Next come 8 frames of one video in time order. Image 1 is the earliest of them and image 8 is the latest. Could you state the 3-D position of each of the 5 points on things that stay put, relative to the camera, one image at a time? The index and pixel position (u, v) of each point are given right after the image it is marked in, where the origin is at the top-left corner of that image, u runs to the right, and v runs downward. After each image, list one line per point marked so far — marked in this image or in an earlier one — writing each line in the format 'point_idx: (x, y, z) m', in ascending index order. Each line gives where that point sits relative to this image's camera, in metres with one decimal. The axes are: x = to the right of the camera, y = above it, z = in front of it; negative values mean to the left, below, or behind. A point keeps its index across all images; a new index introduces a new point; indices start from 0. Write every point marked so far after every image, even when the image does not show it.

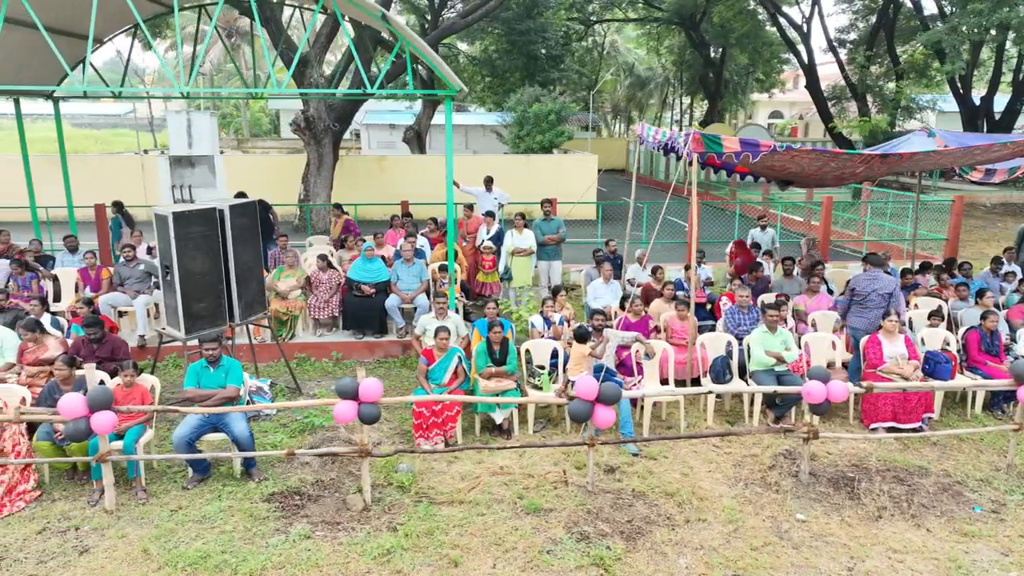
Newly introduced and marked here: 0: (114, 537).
0: (-2.8, -1.8, +5.0) m
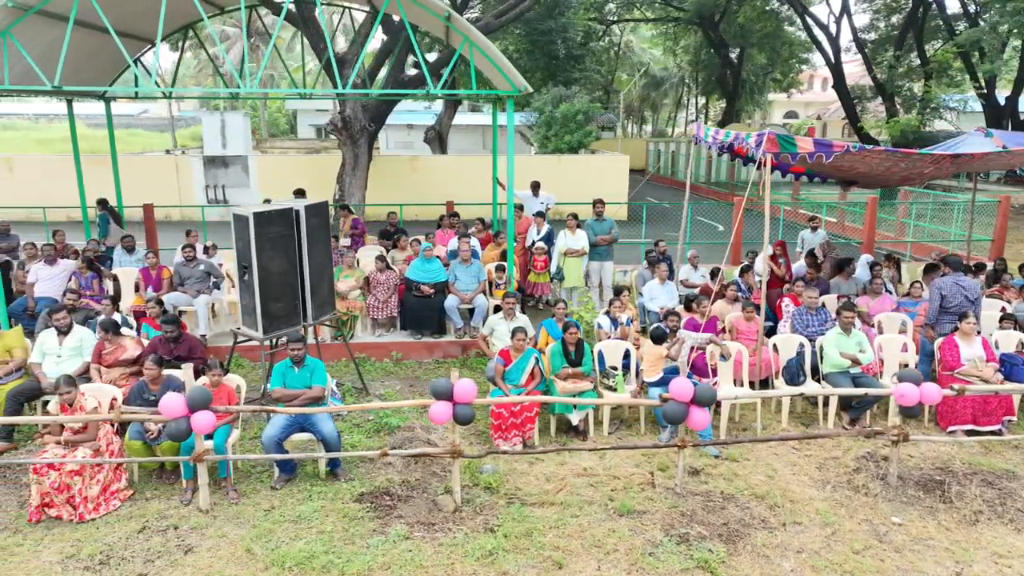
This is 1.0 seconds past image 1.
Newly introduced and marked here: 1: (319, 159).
0: (-2.1, -1.8, +5.0) m
1: (-5.2, +3.5, +18.5) m
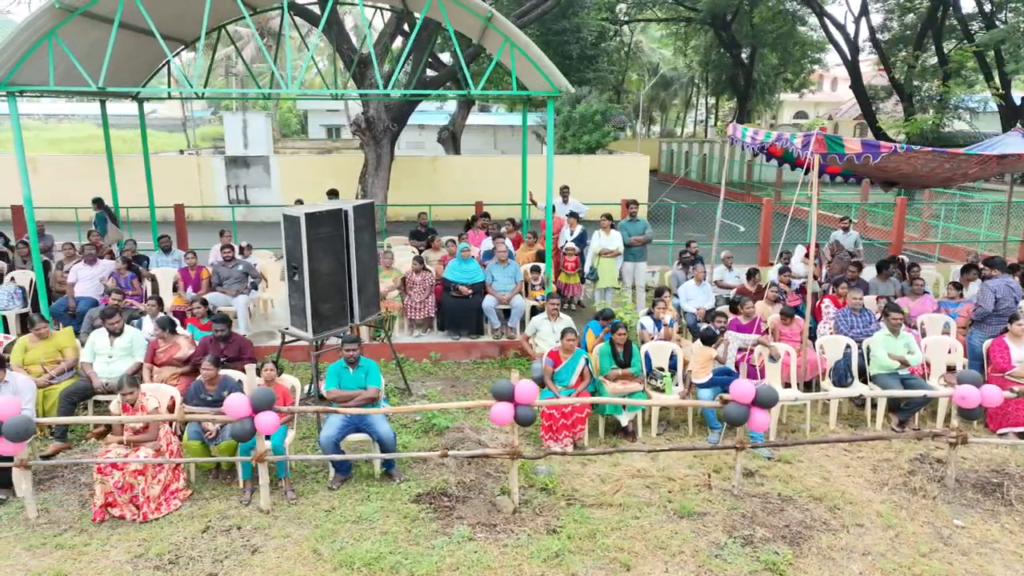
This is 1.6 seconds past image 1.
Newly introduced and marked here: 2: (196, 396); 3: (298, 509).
0: (-1.7, -1.8, +5.0) m
1: (-4.6, +3.5, +18.5) m
2: (-2.6, -0.9, +5.7) m
3: (-1.7, -1.7, +5.4) m
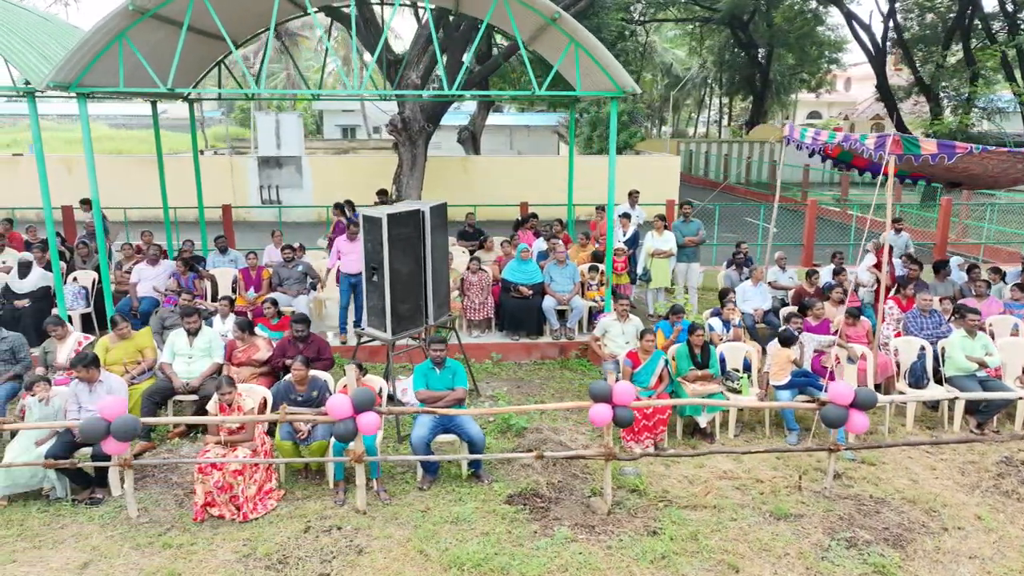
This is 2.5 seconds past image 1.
0: (-0.9, -1.8, +5.0) m
1: (-3.8, +3.4, +18.5) m
2: (-1.9, -0.9, +5.7) m
3: (-0.9, -1.7, +5.4) m
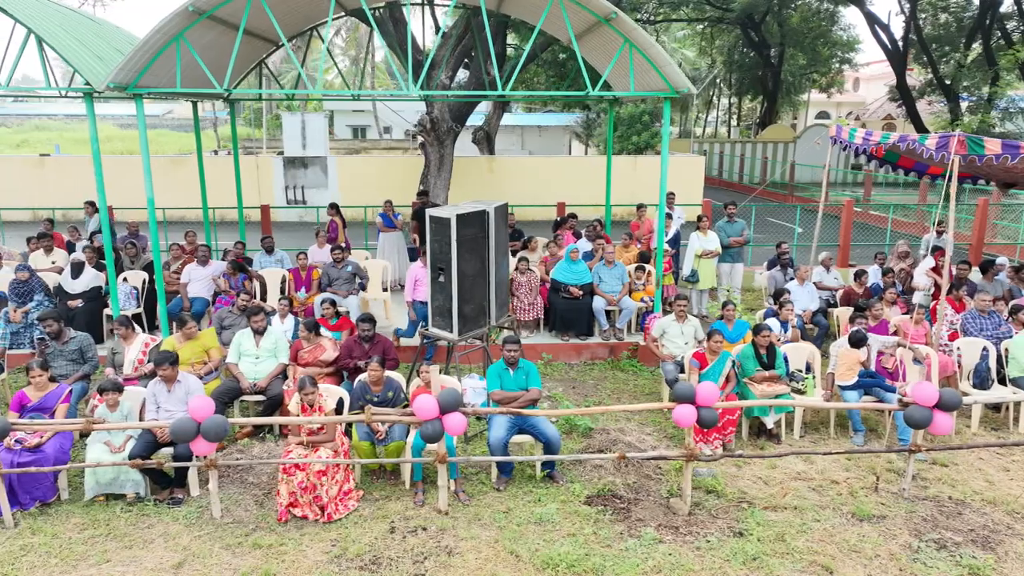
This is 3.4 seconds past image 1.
0: (-0.3, -1.8, +5.0) m
1: (-3.1, +3.4, +18.5) m
2: (-1.2, -0.9, +5.8) m
3: (-0.3, -1.7, +5.4) m
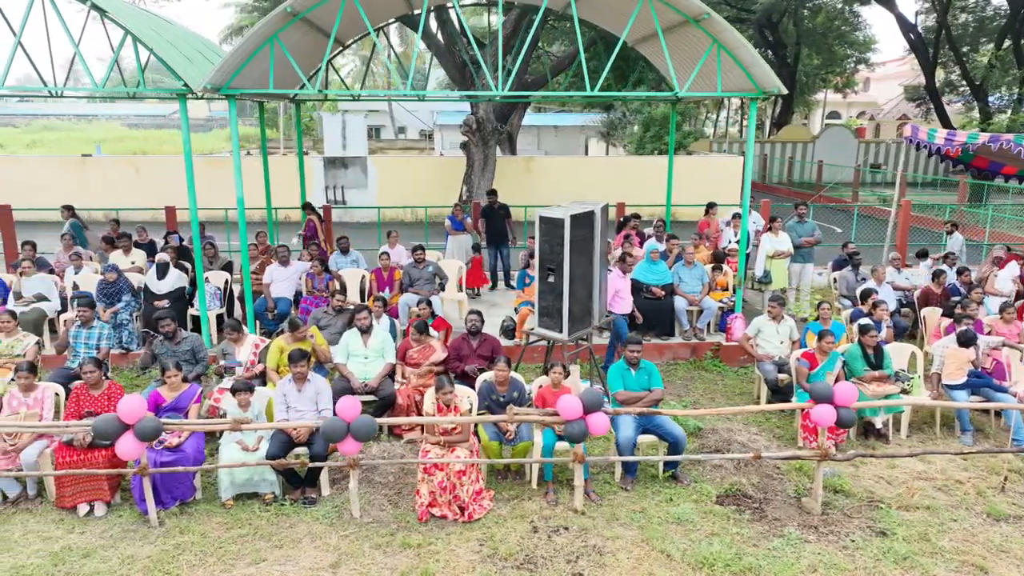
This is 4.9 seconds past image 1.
0: (+0.7, -1.8, +5.0) m
1: (-2.0, +3.4, +18.6) m
2: (-0.2, -0.9, +5.8) m
3: (+0.8, -1.7, +5.4) m
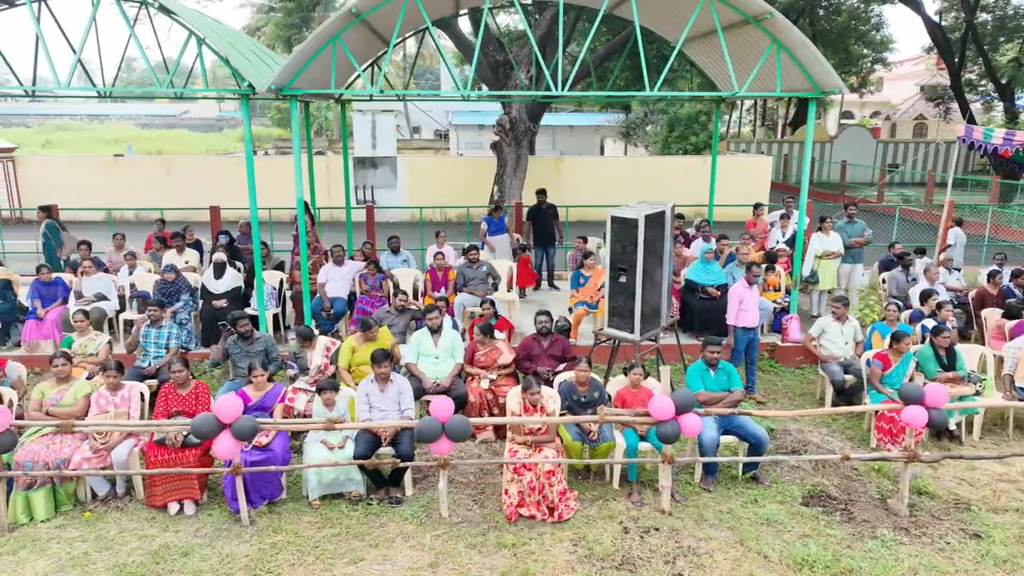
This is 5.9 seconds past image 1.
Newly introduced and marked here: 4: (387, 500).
0: (+1.4, -1.8, +5.0) m
1: (-1.2, +3.4, +18.6) m
2: (+0.5, -0.9, +5.8) m
3: (+1.4, -1.7, +5.4) m
4: (-1.0, -1.7, +5.4) m
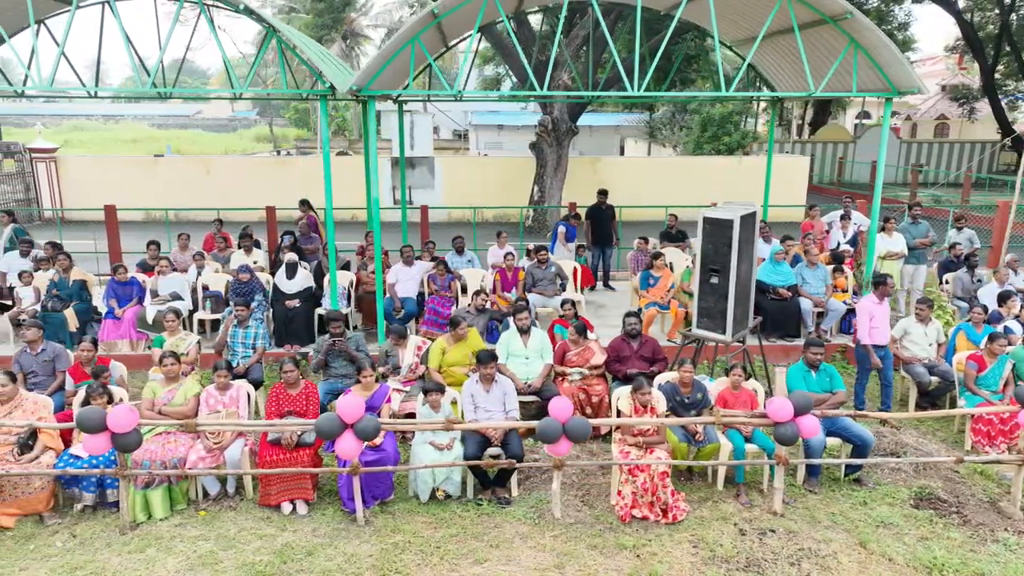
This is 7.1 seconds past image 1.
0: (+2.3, -1.8, +5.0) m
1: (-0.2, +3.4, +18.6) m
2: (+1.3, -0.9, +5.7) m
3: (+2.3, -1.7, +5.3) m
4: (-0.1, -1.7, +5.4) m
